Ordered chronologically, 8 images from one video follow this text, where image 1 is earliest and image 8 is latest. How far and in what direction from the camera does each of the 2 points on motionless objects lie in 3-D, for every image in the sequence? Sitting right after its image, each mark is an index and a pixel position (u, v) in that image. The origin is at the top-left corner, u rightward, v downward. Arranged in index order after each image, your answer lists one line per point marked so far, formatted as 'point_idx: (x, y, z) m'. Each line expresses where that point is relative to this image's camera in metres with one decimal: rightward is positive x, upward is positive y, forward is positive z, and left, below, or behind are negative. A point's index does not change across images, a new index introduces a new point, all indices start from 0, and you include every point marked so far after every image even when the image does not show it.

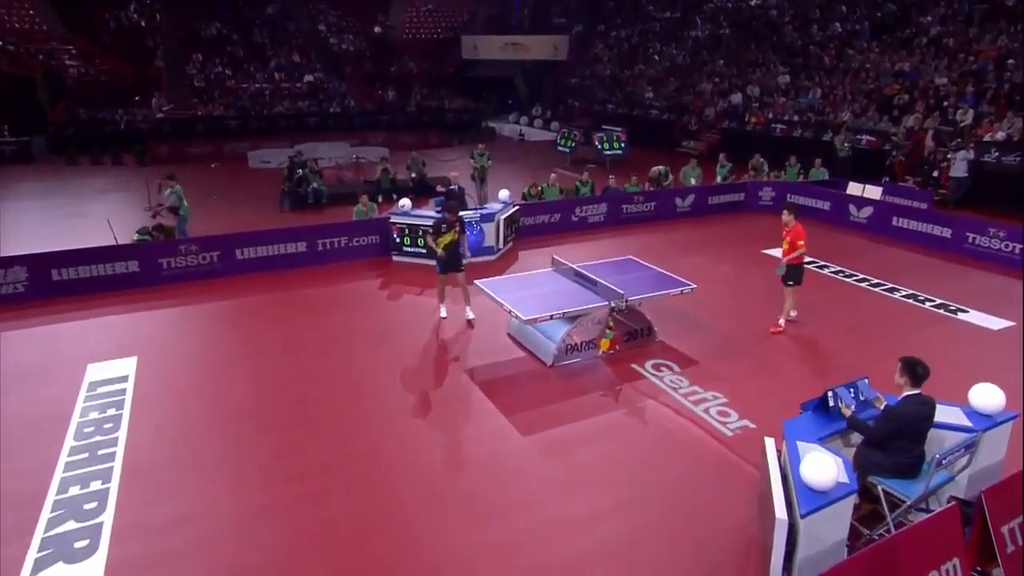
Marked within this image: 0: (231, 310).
0: (-2.9, -0.3, +10.0) m
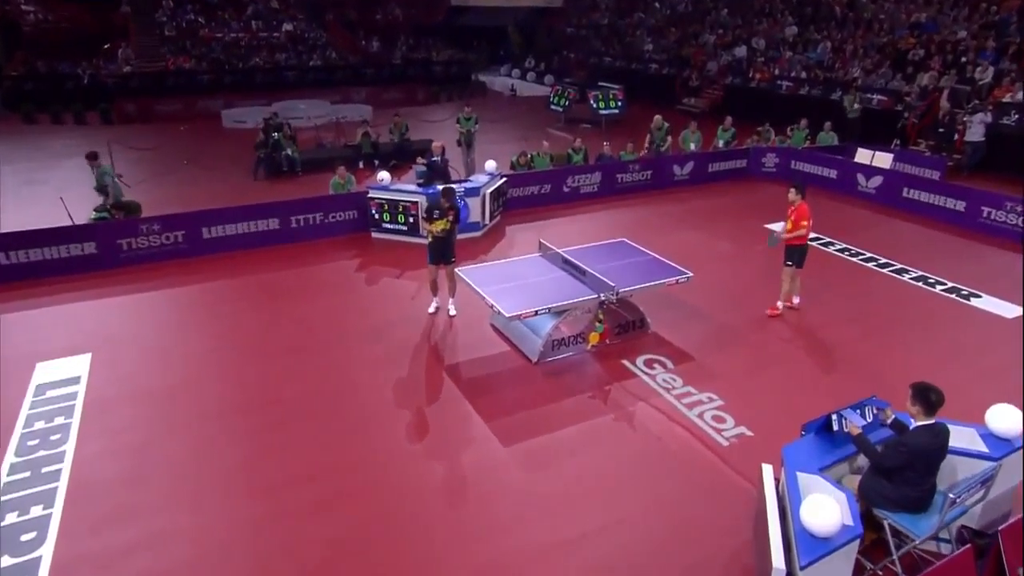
0: (-3.0, -0.1, +9.4) m
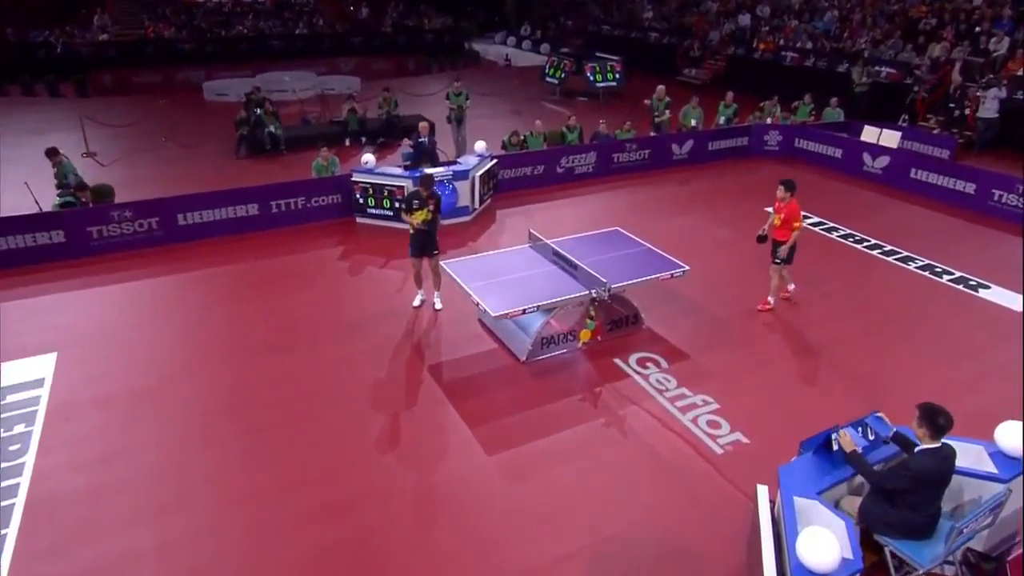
0: (-3.2, 0.0, +9.0) m
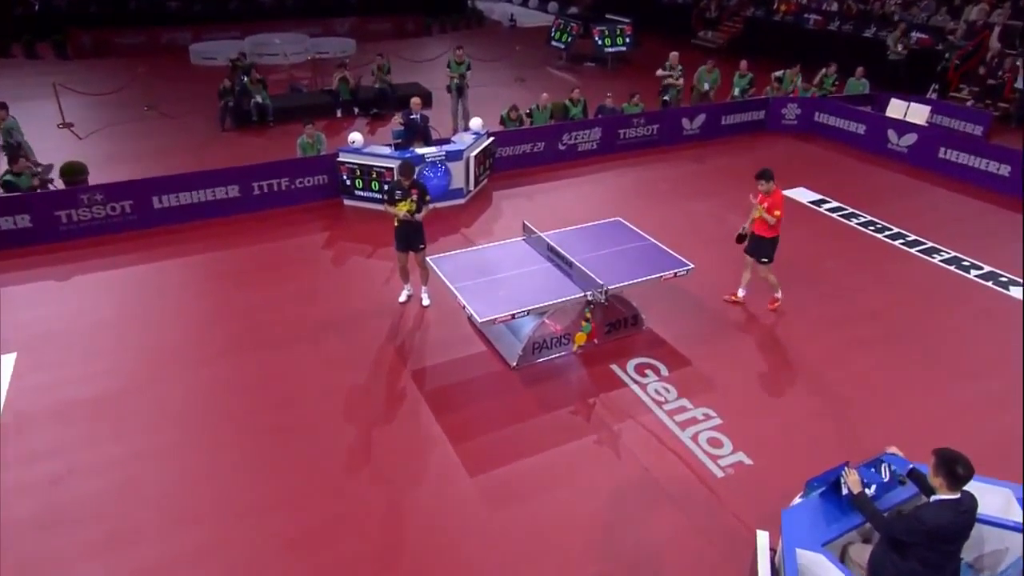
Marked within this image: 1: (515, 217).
0: (-3.2, +0.1, +8.5) m
1: (0.0, +0.7, +9.4) m
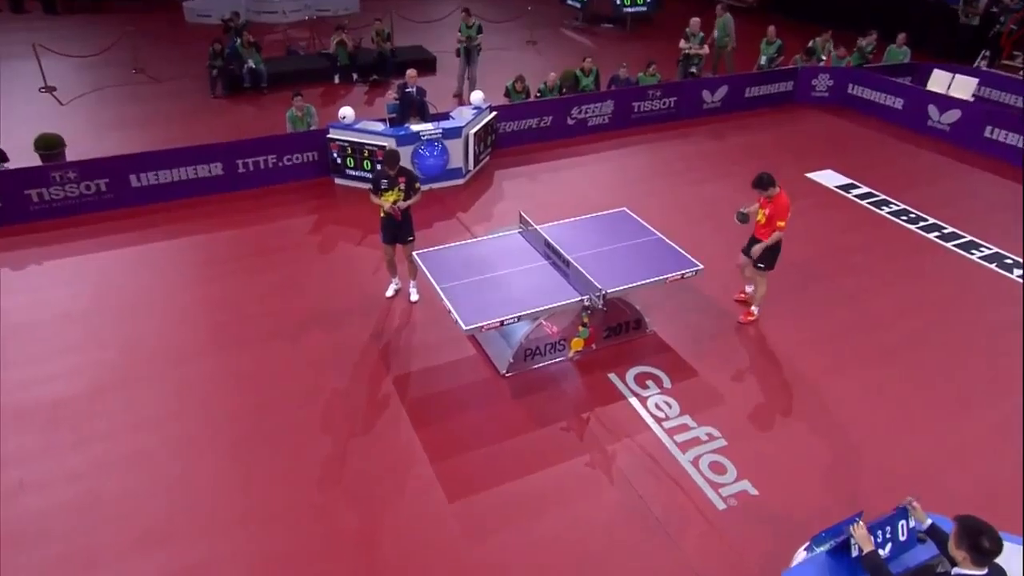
0: (-3.2, +0.2, +8.0) m
1: (0.0, +0.8, +8.8) m
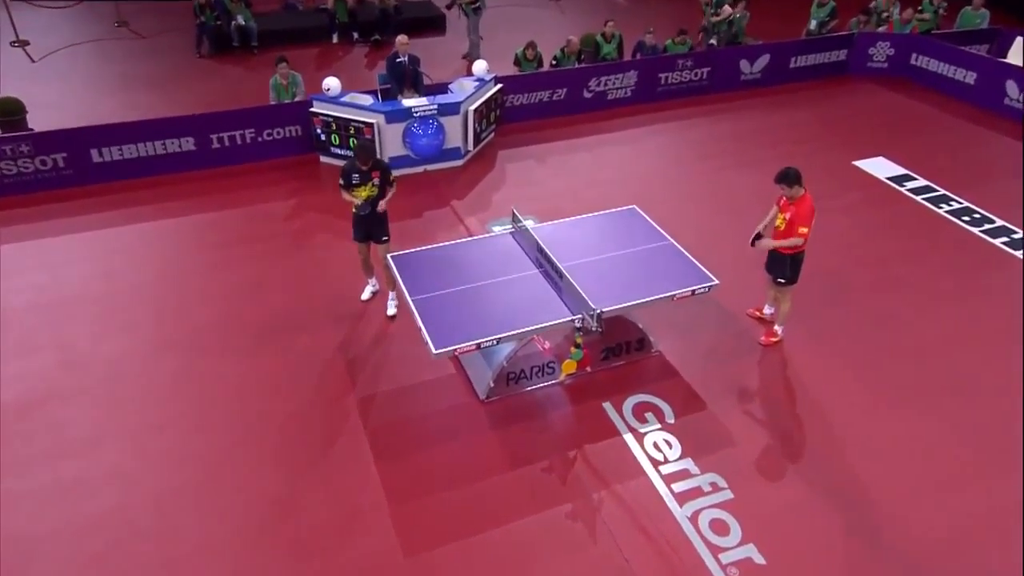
0: (-3.3, +0.3, +7.2) m
1: (+0.1, +0.8, +7.8) m
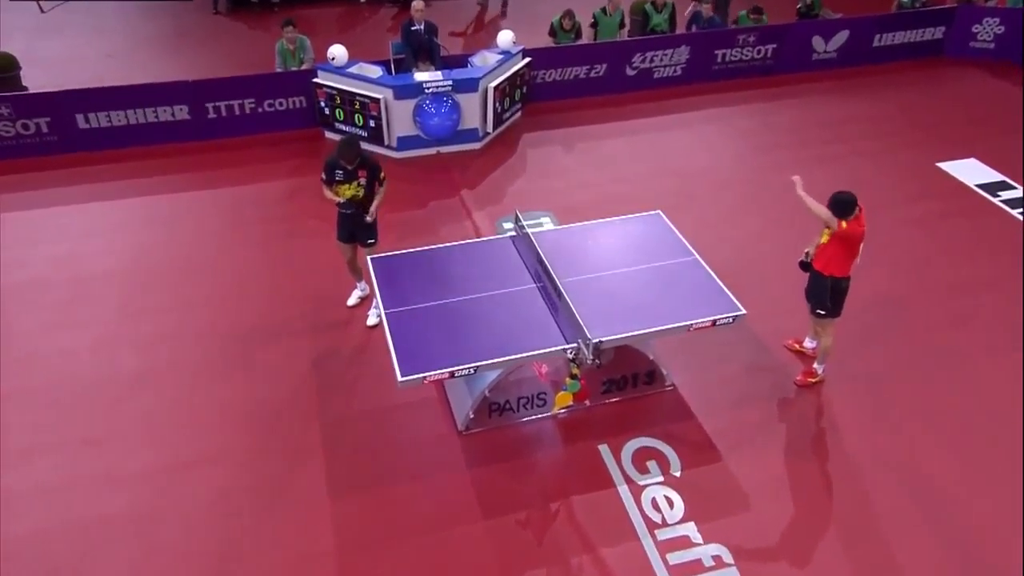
0: (-3.2, +0.4, +6.7) m
1: (+0.2, +0.8, +6.9) m
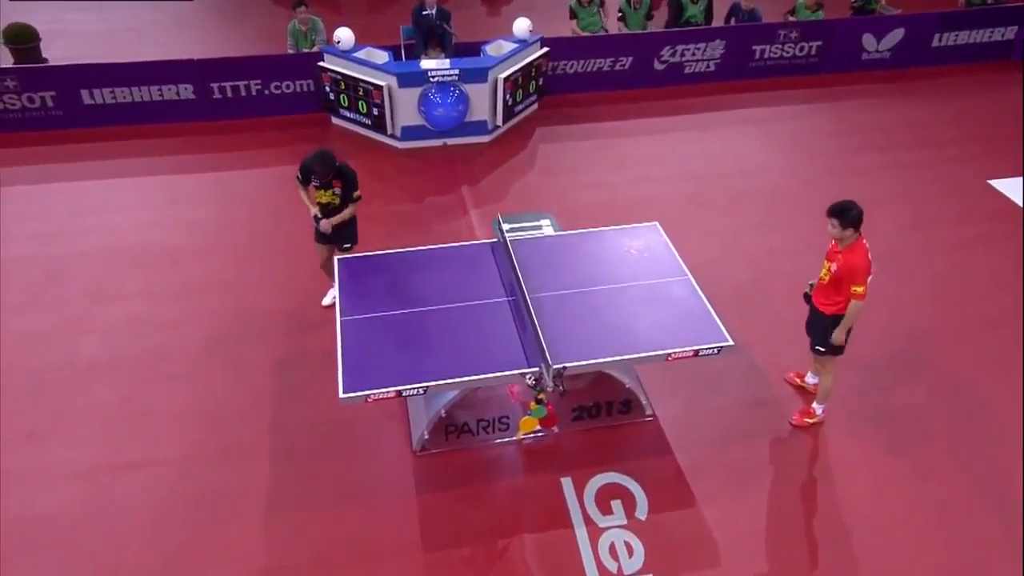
0: (-3.2, +0.5, +6.6) m
1: (+0.2, +0.7, +6.4) m
